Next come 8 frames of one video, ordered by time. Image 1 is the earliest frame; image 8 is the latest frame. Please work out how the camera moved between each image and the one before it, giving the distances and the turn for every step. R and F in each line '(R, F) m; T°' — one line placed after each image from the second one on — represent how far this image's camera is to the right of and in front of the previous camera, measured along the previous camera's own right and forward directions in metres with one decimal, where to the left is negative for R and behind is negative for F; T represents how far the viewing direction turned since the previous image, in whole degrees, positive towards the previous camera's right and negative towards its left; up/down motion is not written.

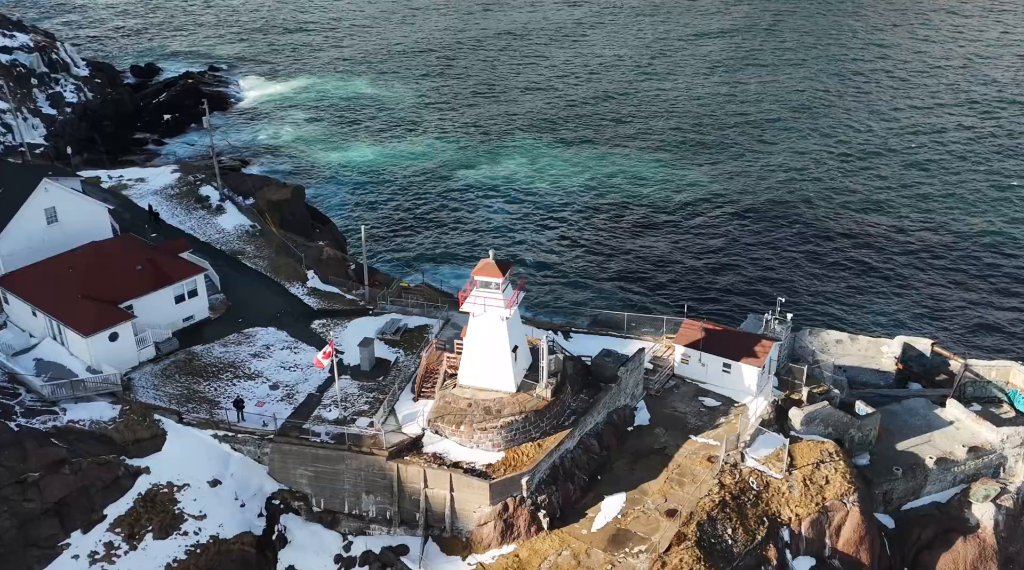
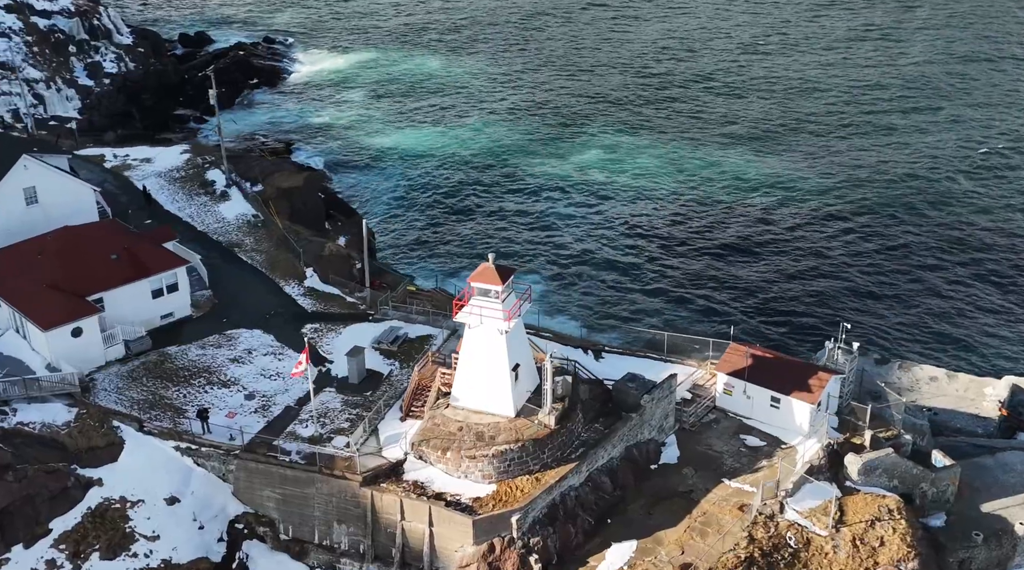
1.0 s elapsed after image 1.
(+3.4, +4.4) m; -7°
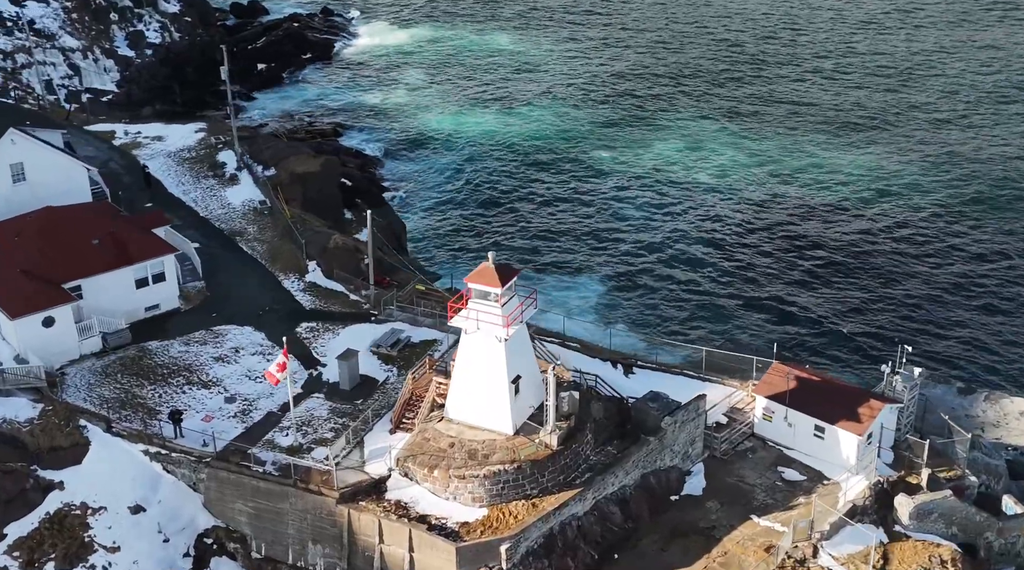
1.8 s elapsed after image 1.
(+2.1, +3.2) m; -5°
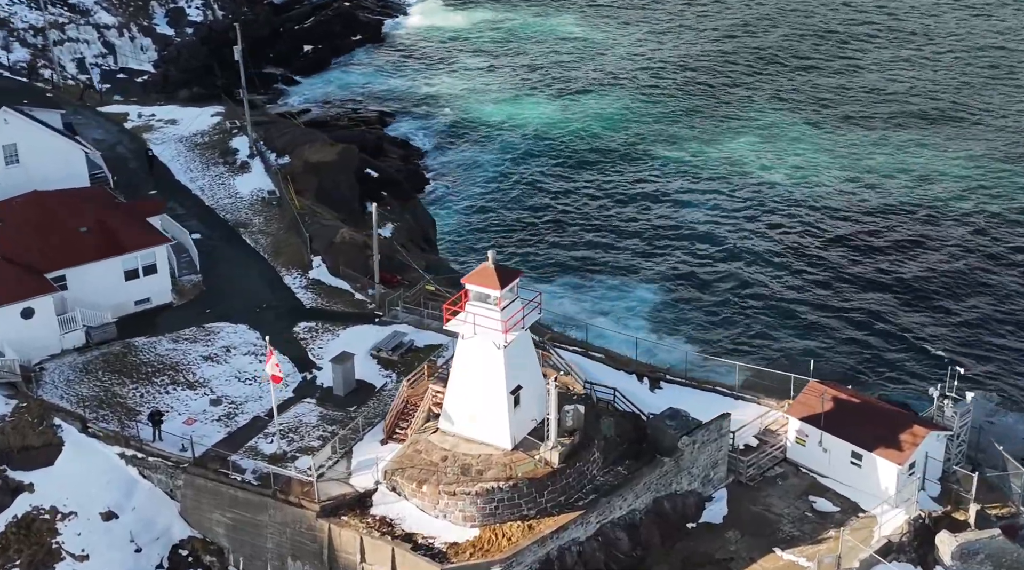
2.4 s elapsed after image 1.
(+1.2, +2.2) m; -3°
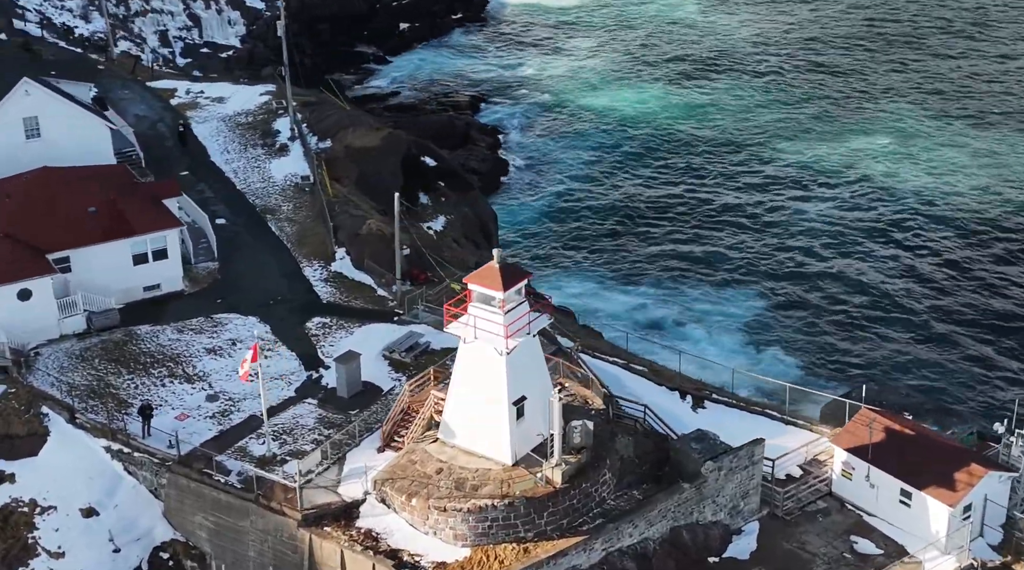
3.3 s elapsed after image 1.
(+1.6, +2.1) m; -5°
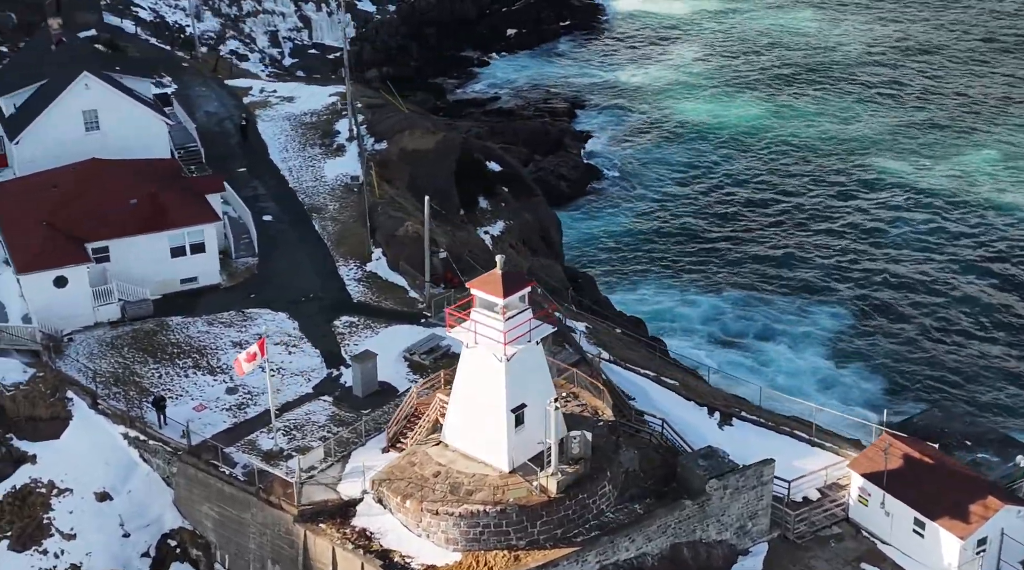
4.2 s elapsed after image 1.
(+1.6, +0.2) m; -5°
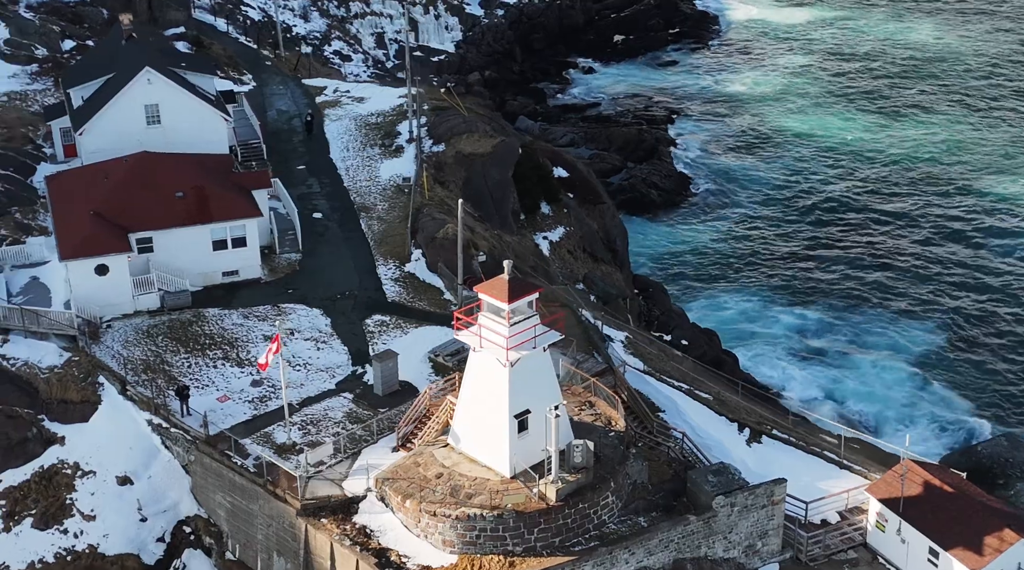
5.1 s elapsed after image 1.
(+1.5, +0.2) m; -5°
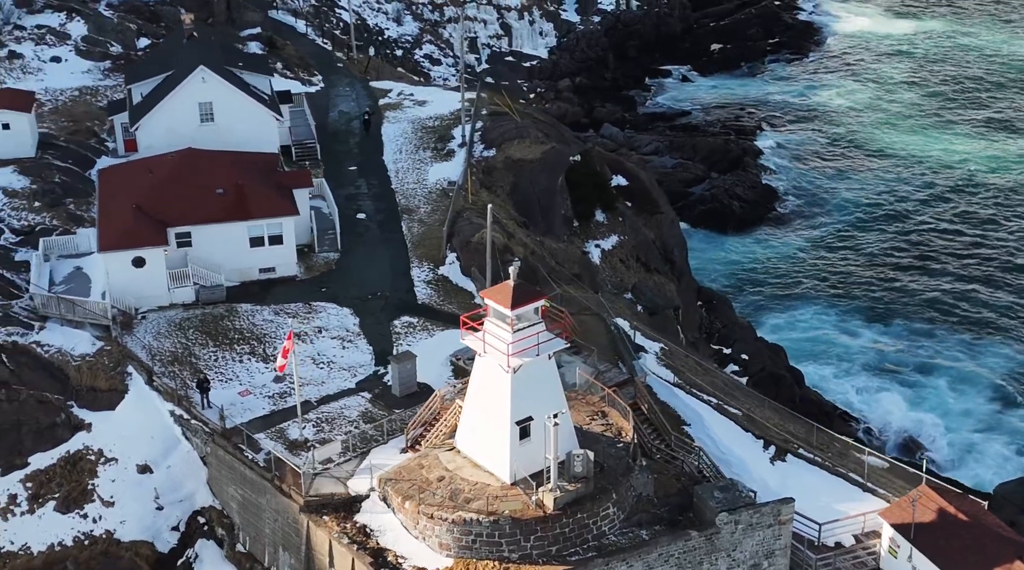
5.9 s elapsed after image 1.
(+1.4, +0.1) m; -4°
